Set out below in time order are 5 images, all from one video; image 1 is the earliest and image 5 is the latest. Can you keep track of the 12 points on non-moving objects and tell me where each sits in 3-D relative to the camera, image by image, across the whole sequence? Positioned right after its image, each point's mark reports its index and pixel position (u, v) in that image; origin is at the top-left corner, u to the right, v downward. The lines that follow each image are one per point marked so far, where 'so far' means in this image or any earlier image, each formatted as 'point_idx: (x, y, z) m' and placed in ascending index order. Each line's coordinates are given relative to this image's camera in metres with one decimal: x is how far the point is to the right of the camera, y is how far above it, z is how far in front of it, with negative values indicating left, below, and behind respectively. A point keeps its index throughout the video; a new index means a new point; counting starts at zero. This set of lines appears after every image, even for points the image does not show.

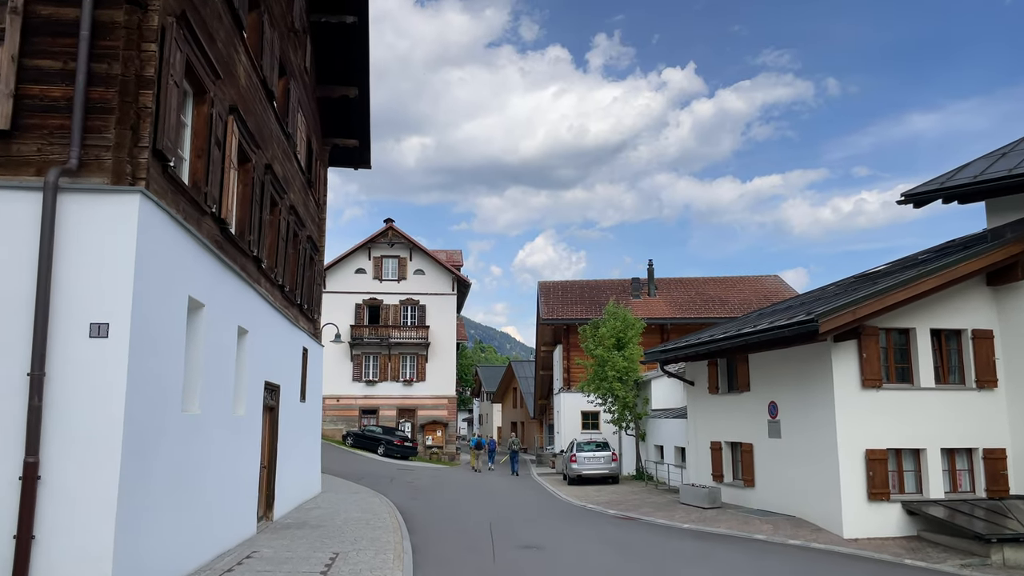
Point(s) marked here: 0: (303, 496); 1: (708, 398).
0: (-4.6, -4.5, +16.8) m
1: (+5.0, -2.8, +19.7) m
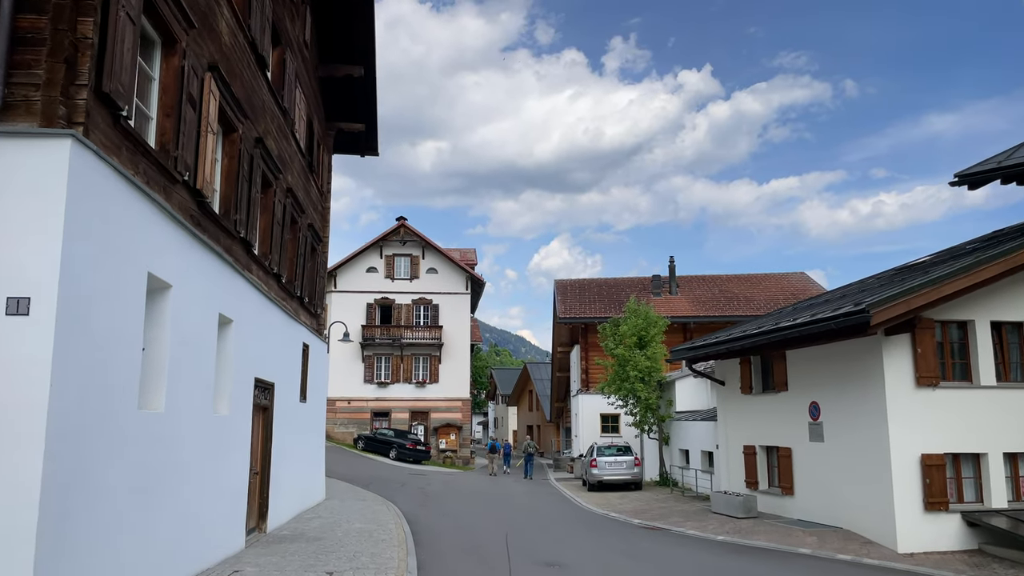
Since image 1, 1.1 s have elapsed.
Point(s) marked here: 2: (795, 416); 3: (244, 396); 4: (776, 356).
0: (-4.2, -4.4, +15.6) m
1: (+5.4, -2.6, +18.2) m
2: (+6.0, -2.7, +16.2) m
3: (-3.7, -1.5, +10.6) m
4: (+5.8, -1.5, +16.9) m
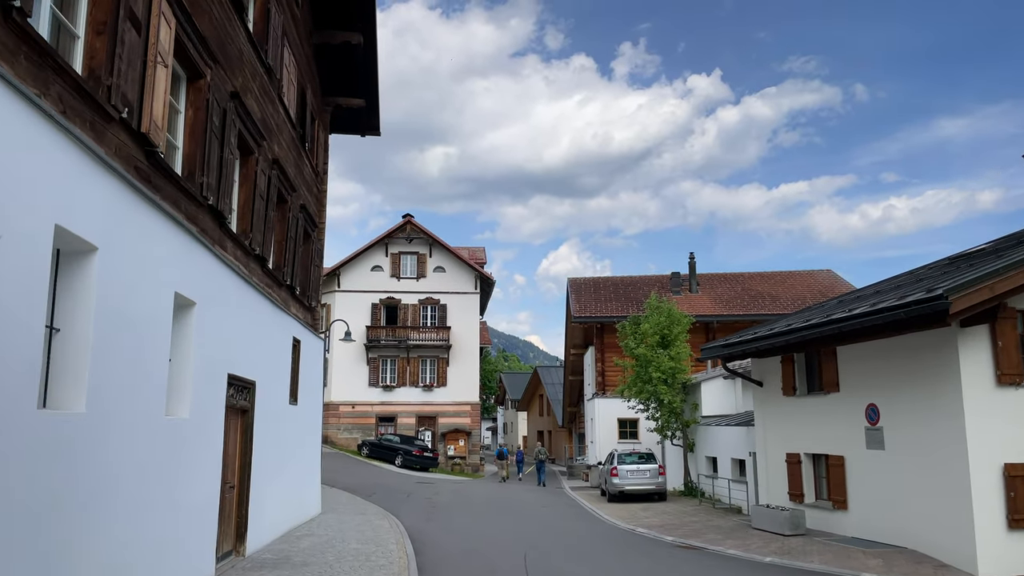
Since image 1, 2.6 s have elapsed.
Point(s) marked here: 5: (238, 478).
0: (-3.9, -4.1, +13.8) m
1: (+5.8, -2.4, +16.4) m
2: (+6.3, -2.5, +14.4) m
3: (-3.4, -1.2, +8.9) m
4: (+6.1, -1.3, +15.1) m
5: (-3.7, -2.6, +10.3) m
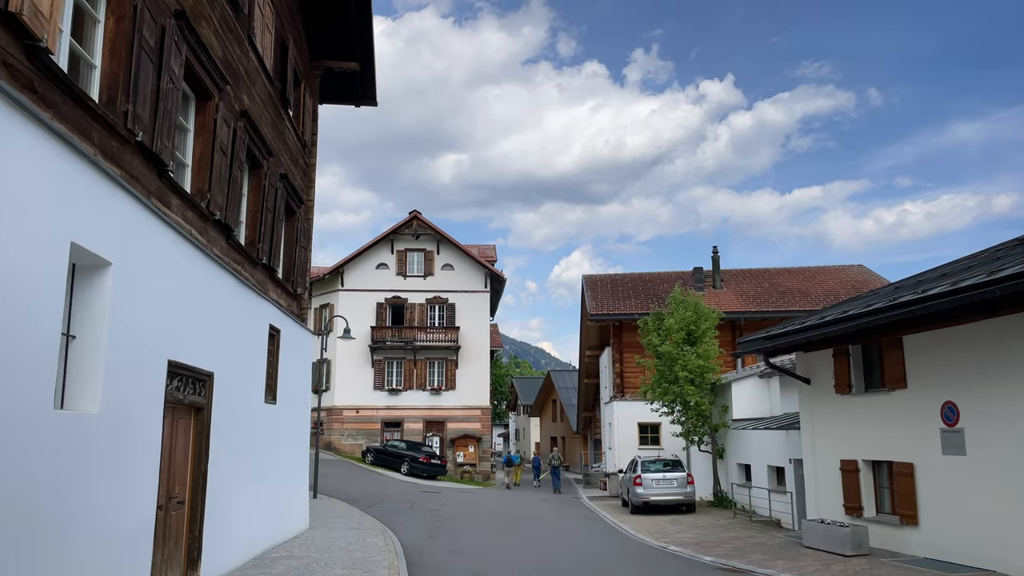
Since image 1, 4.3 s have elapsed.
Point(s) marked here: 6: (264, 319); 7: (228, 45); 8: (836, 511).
0: (-3.7, -3.8, +11.9) m
1: (+6.0, -2.1, +14.3) m
2: (+6.5, -2.1, +12.3) m
3: (-3.3, -0.9, +7.0) m
4: (+6.3, -0.9, +13.0) m
5: (-3.5, -2.2, +8.4) m
6: (-3.8, -0.5, +11.6) m
7: (-3.5, +3.0, +9.7) m
8: (+6.0, -4.1, +14.2) m
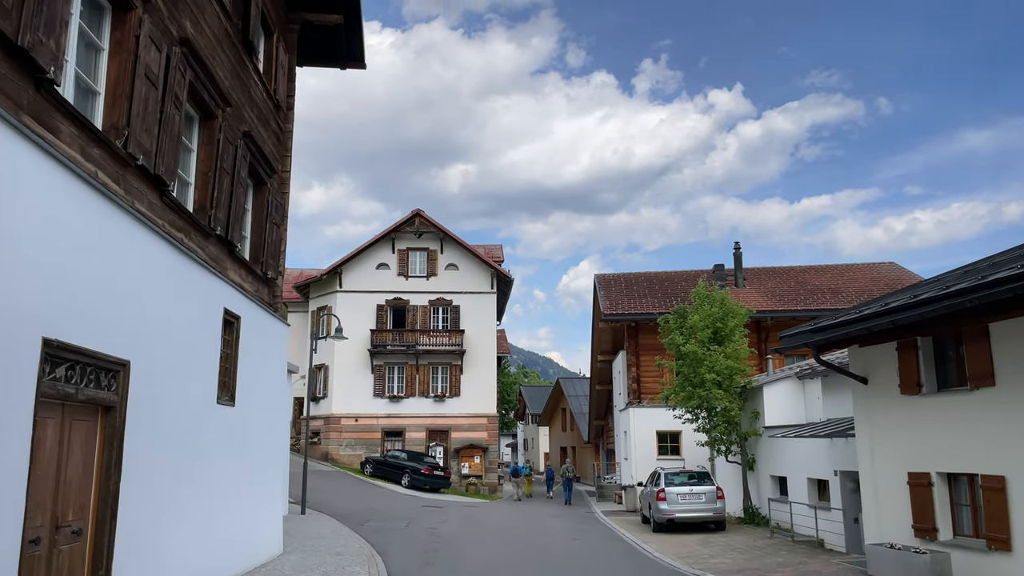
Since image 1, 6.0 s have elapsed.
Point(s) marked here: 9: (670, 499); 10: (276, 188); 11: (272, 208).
0: (-3.6, -3.5, +9.8) m
1: (+6.1, -1.8, +12.2) m
2: (+6.6, -1.8, +10.1) m
3: (-3.3, -0.5, +5.0) m
4: (+6.4, -0.6, +10.9) m
5: (-3.5, -1.9, +6.4) m
6: (-3.7, -0.2, +9.6) m
7: (-3.5, +3.3, +7.7) m
8: (+6.1, -3.8, +12.0) m
9: (+3.7, -4.9, +18.0) m
10: (-3.8, +1.6, +12.5) m
11: (-3.8, +1.3, +12.3) m
